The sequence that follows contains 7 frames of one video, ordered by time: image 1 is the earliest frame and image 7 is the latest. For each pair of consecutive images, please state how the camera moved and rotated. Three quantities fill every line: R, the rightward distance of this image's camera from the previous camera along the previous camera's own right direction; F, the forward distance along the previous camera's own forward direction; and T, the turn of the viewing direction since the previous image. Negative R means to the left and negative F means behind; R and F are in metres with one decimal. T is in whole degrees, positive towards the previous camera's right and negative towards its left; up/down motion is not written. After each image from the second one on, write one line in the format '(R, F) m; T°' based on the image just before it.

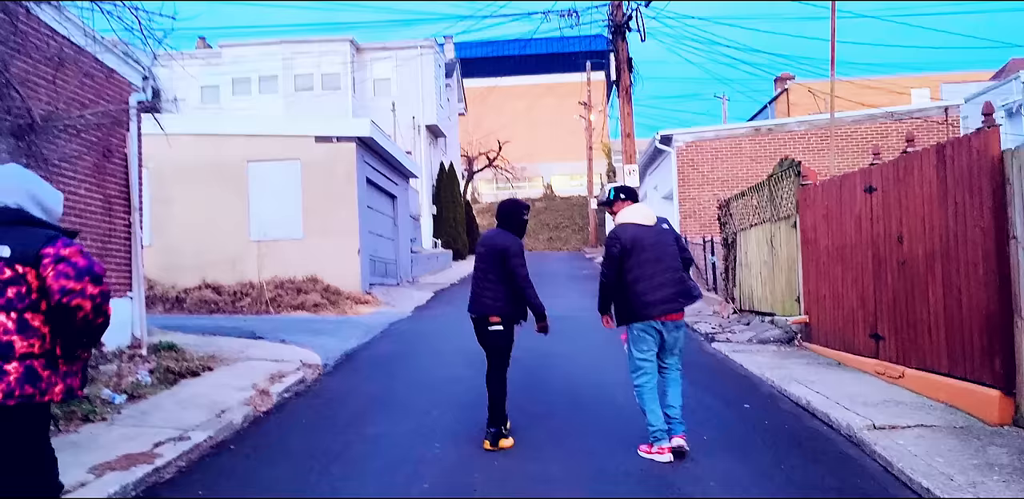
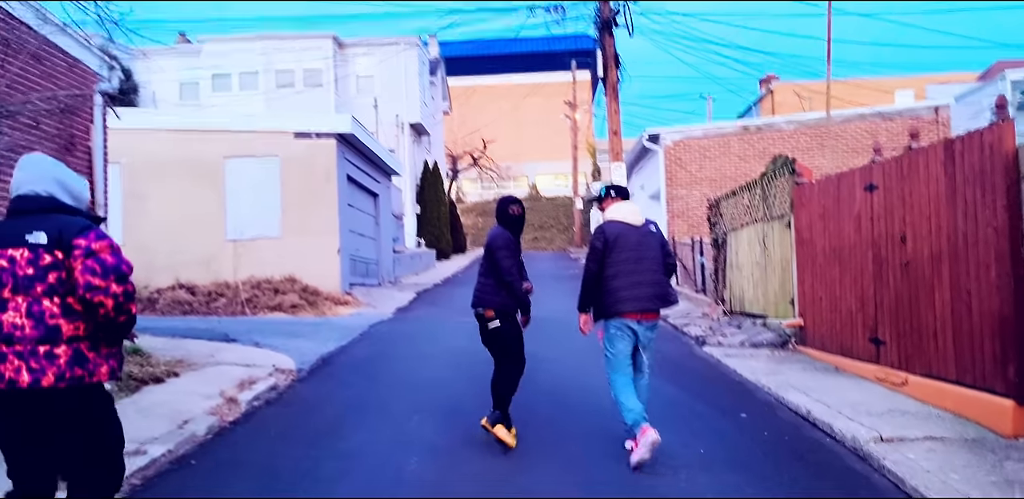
(0.0, +0.5) m; +1°
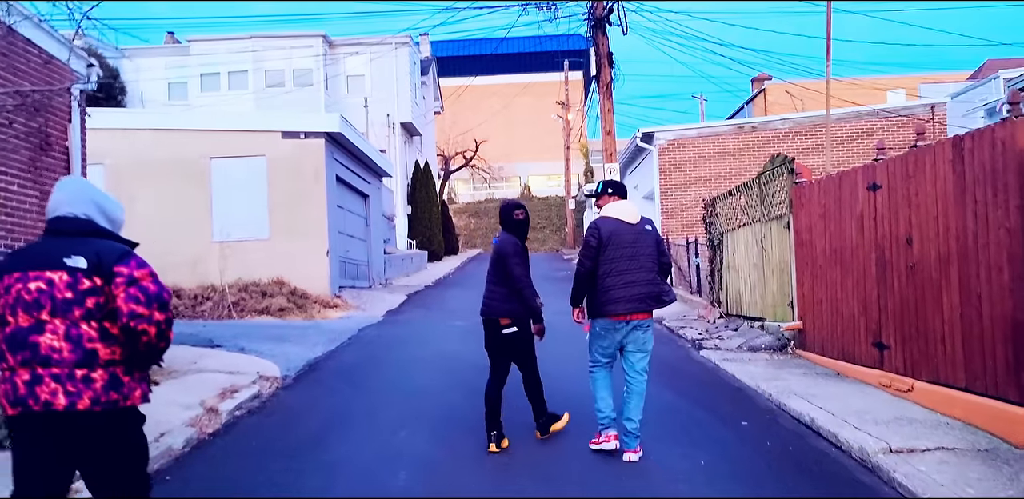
(0.0, +0.3) m; 0°
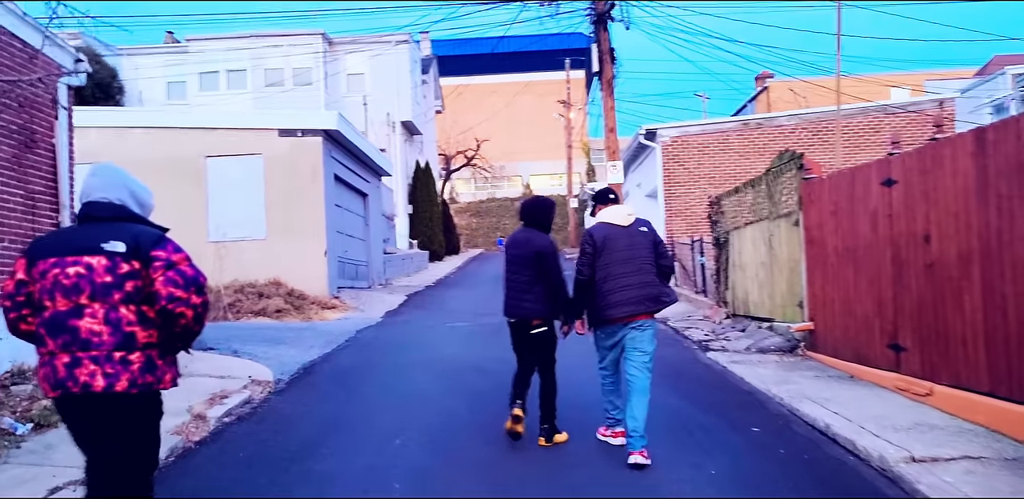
(0.0, +0.3) m; 0°
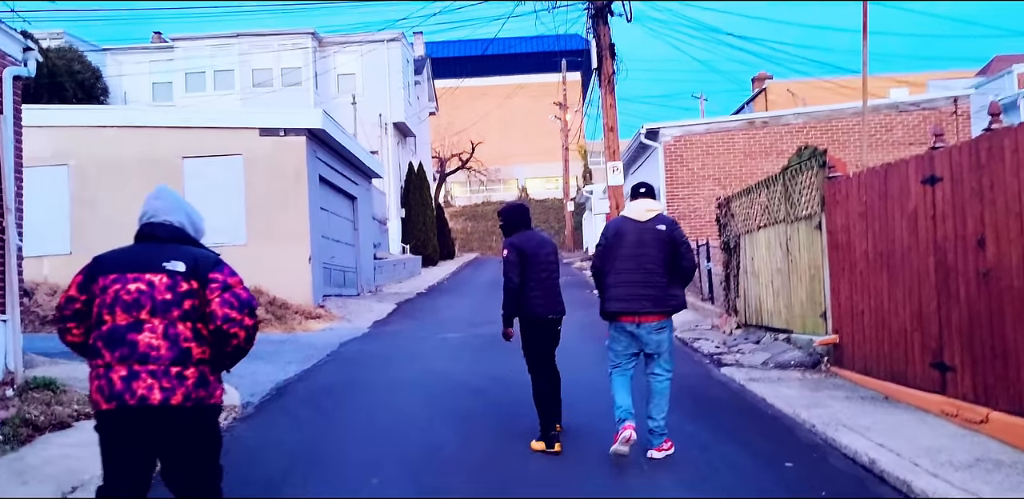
(0.0, +0.9) m; 0°
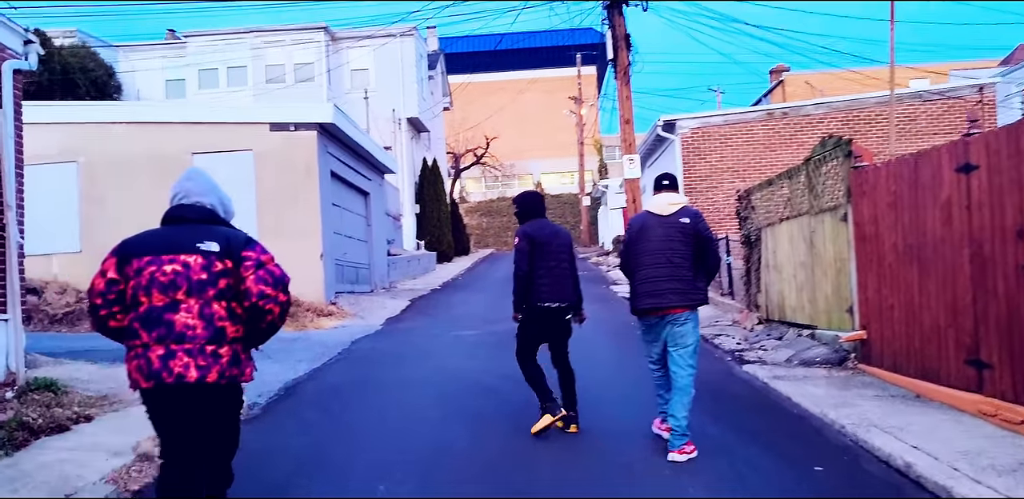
(0.0, +0.3) m; -1°
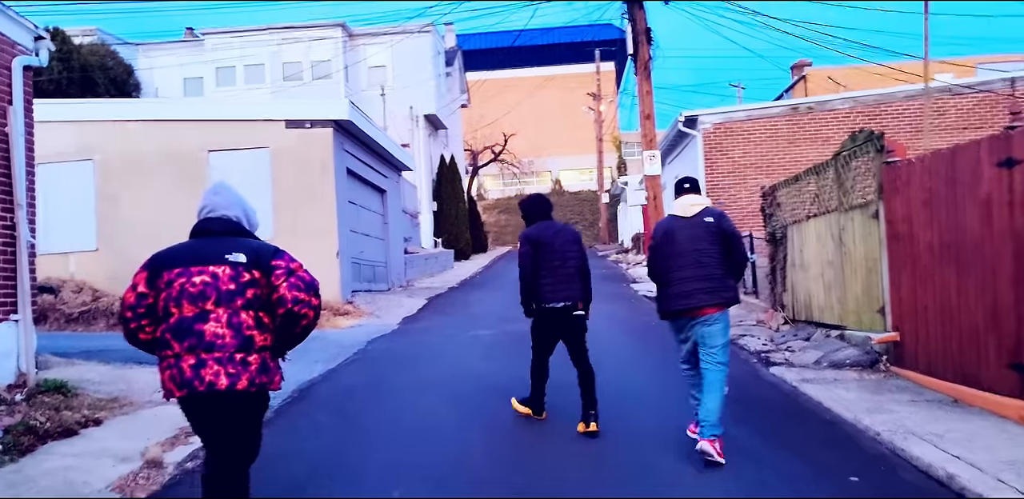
(0.0, +0.2) m; -1°
